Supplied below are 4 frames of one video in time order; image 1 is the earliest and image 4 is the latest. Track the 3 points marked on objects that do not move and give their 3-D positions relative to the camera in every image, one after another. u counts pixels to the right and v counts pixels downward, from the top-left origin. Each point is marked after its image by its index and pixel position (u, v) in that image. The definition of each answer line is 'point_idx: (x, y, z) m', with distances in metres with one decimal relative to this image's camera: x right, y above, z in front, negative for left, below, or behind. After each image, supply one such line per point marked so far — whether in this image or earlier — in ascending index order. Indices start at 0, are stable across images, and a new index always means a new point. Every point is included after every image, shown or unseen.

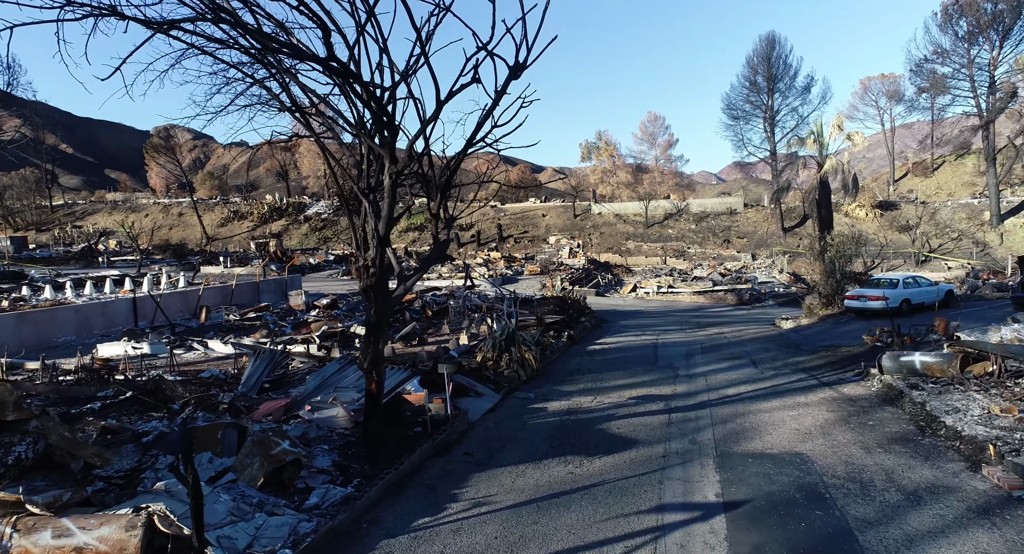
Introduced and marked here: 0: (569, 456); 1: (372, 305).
0: (+0.7, -2.2, +7.0) m
1: (-1.5, -0.3, +6.1) m
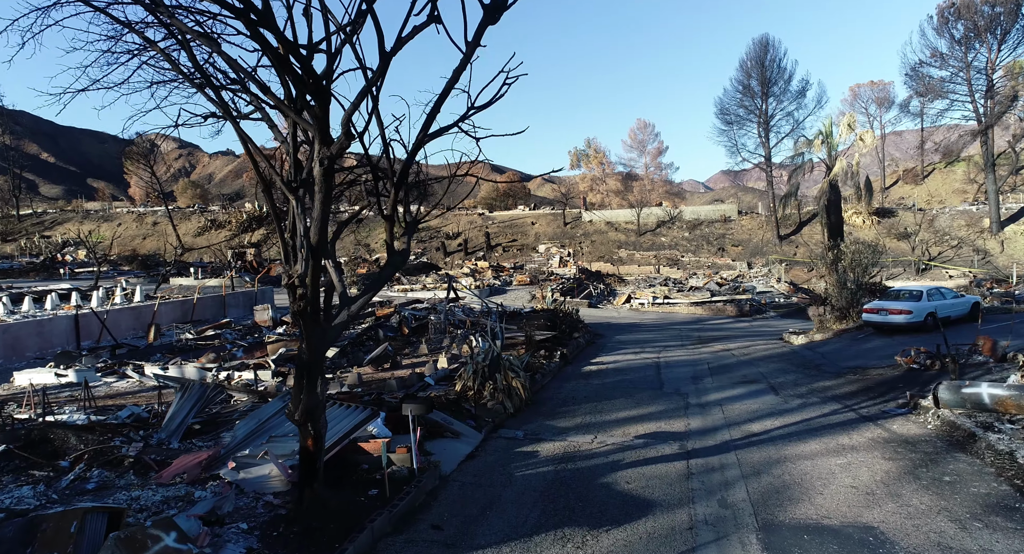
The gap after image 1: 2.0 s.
0: (+0.5, -2.3, +5.4) m
1: (-1.6, -0.5, +4.5) m
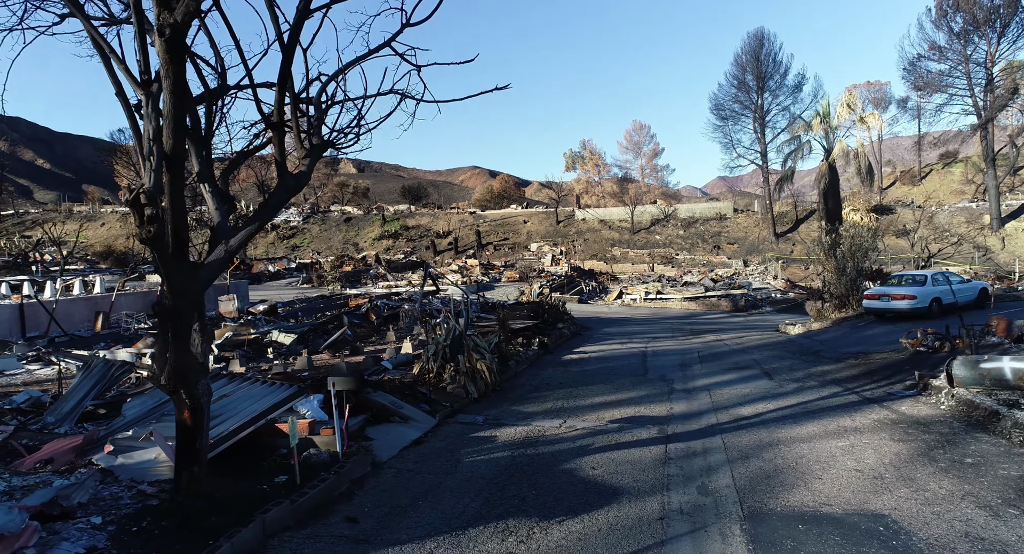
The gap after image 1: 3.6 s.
0: (0.0, -1.9, +4.4) m
1: (-2.1, 0.0, +3.6) m
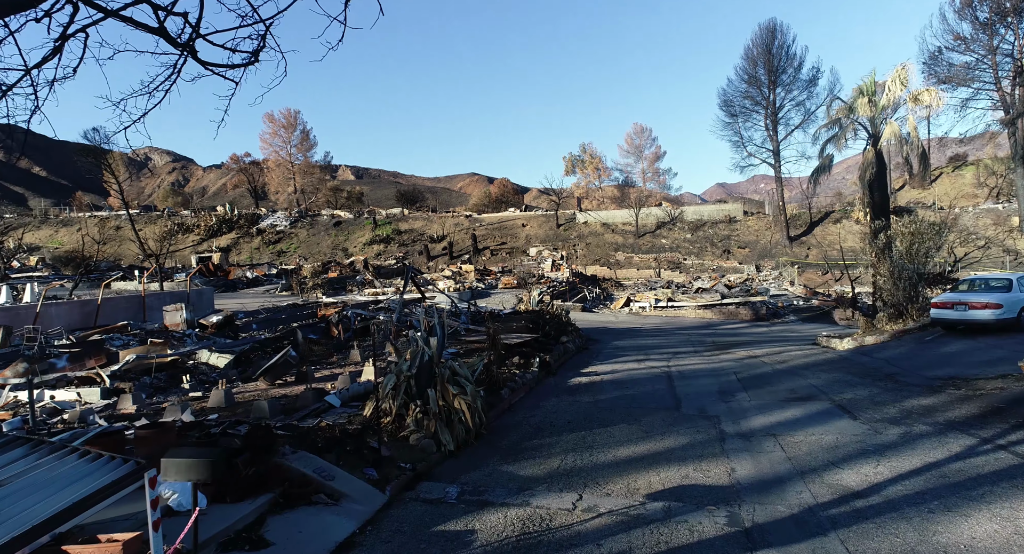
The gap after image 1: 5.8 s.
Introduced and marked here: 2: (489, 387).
0: (-0.1, -1.8, +2.0) m
1: (-2.2, 0.0, +1.1) m
2: (-0.3, -1.5, +8.1) m
